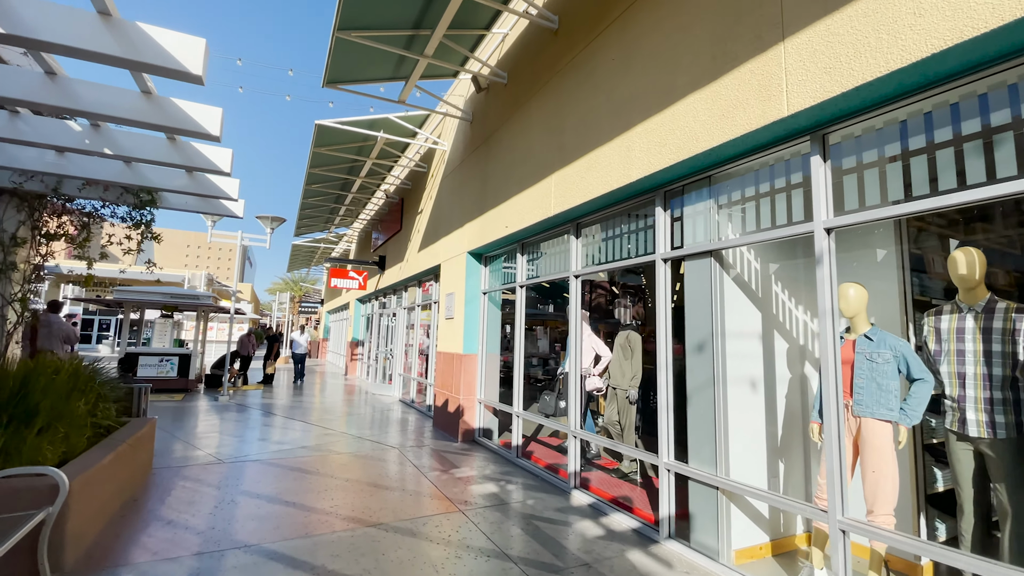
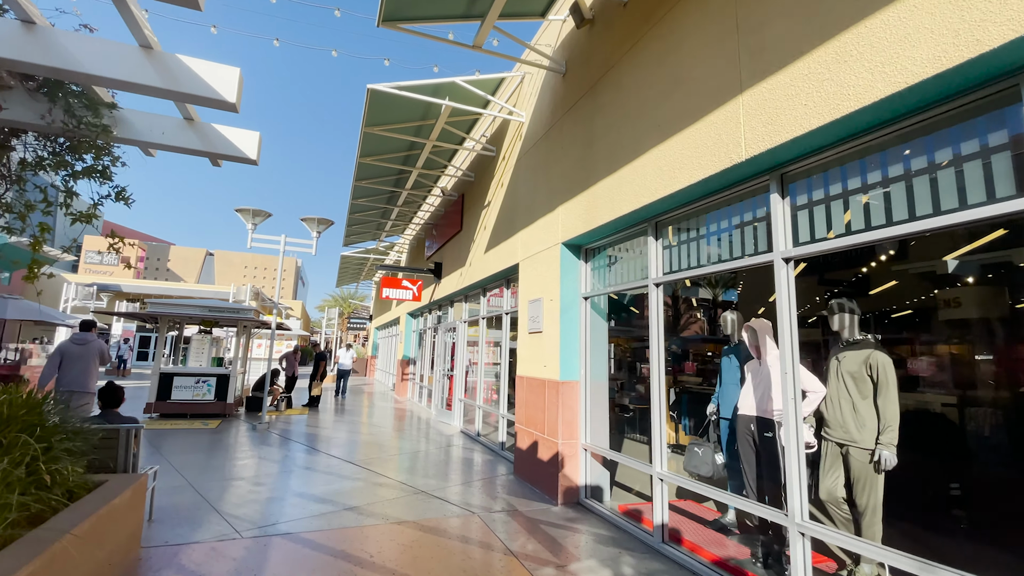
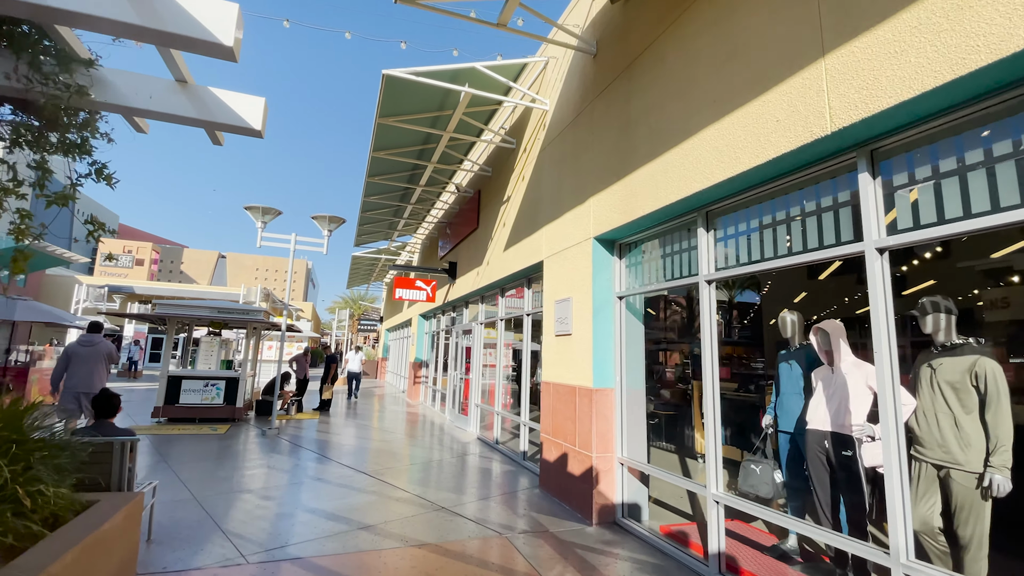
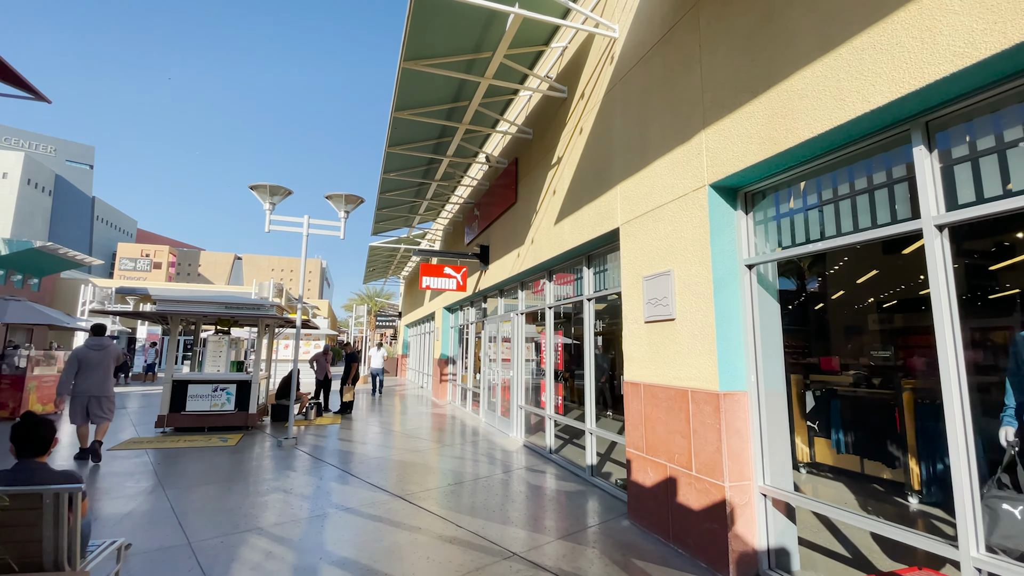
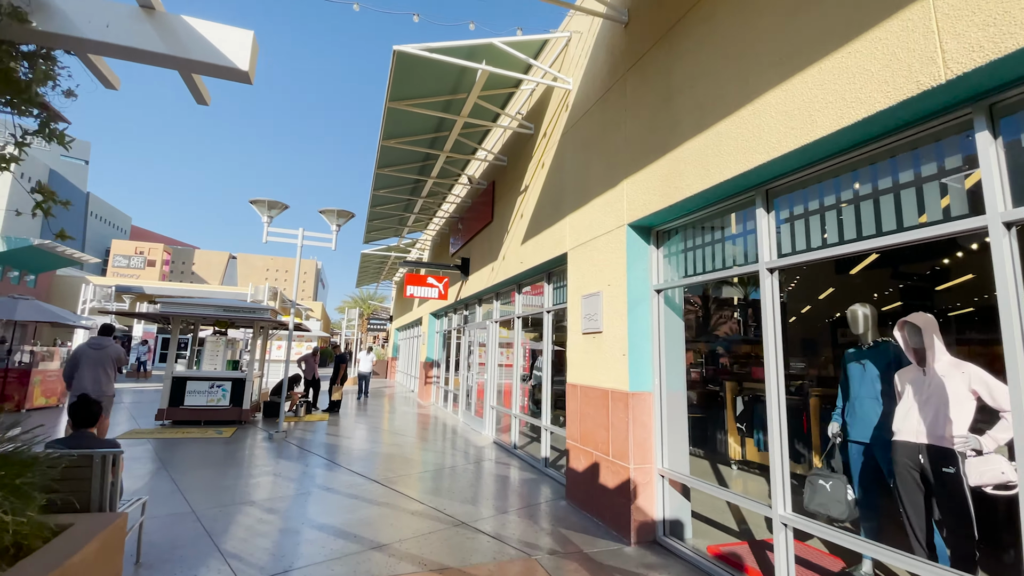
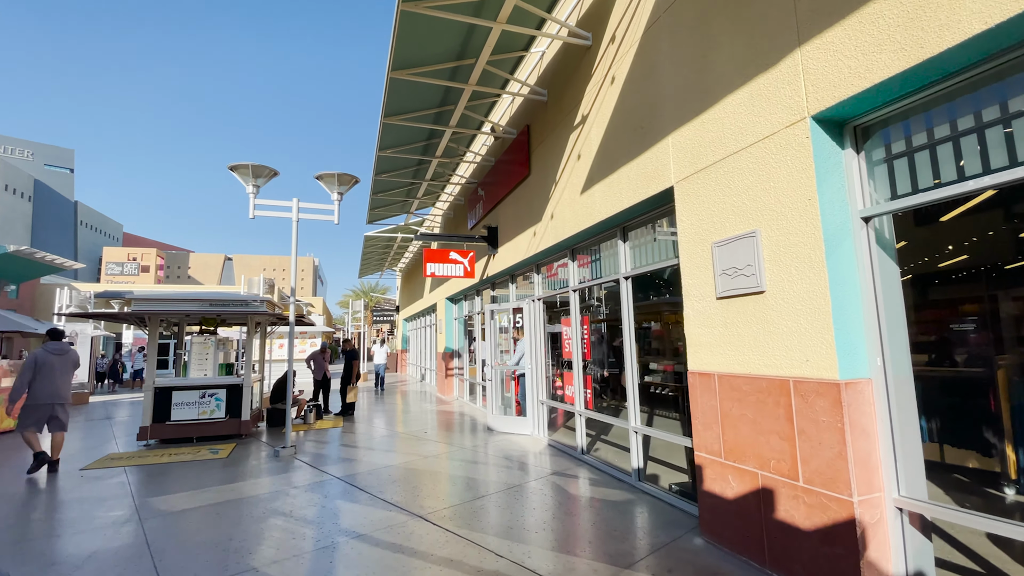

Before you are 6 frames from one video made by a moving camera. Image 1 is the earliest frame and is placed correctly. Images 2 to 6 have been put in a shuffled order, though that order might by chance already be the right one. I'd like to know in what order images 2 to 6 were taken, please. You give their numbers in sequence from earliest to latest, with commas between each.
2, 3, 5, 4, 6
